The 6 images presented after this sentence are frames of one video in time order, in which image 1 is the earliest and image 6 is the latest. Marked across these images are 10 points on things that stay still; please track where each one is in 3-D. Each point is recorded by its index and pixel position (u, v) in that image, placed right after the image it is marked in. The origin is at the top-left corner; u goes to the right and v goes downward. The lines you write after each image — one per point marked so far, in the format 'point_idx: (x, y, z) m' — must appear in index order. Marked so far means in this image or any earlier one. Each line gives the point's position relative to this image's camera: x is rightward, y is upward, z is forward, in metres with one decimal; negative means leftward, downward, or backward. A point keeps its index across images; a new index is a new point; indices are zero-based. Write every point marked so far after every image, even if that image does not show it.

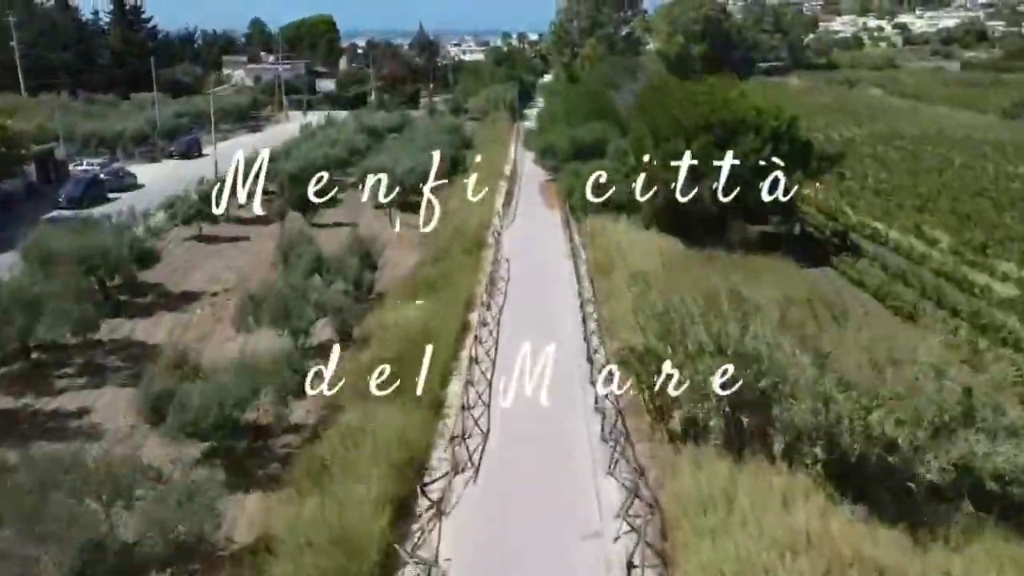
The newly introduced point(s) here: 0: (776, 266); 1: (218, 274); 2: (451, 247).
0: (+4.3, +0.3, +13.0) m
1: (-4.1, +0.2, +11.2) m
2: (-0.9, +0.6, +12.1) m
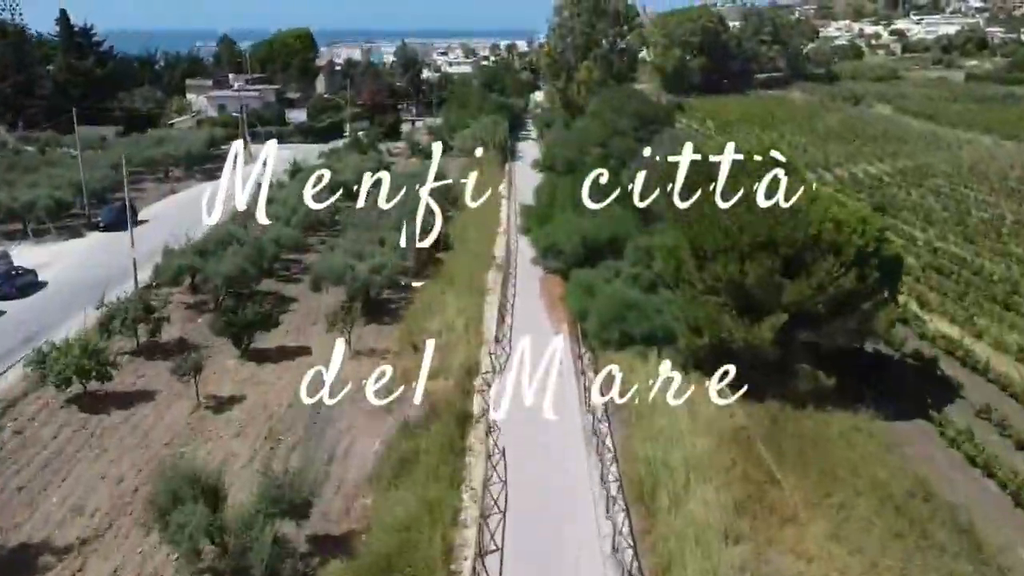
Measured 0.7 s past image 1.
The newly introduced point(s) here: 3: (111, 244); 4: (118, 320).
0: (+4.2, -1.8, +9.7) m
1: (-4.1, -2.0, +7.7) m
2: (-1.0, -1.5, +8.7) m
3: (-8.3, +0.9, +16.8) m
4: (-5.4, -0.4, +11.1) m
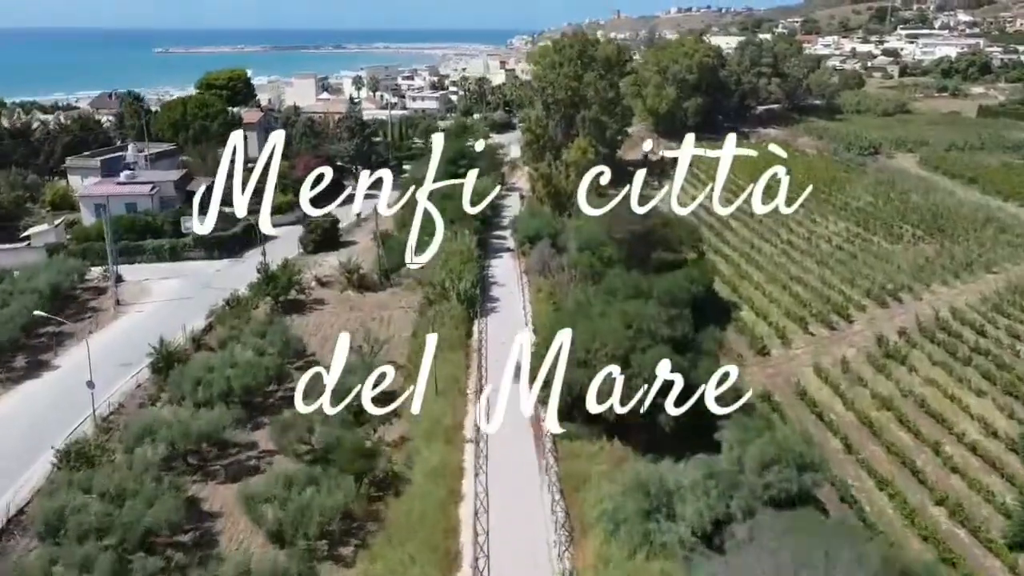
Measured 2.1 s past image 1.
0: (+4.1, -6.8, +1.9) m
1: (-4.1, -7.1, -0.4) m
2: (-1.0, -6.6, +0.7) m
3: (-8.6, -4.2, +8.6) m
4: (-5.5, -5.6, +3.0) m
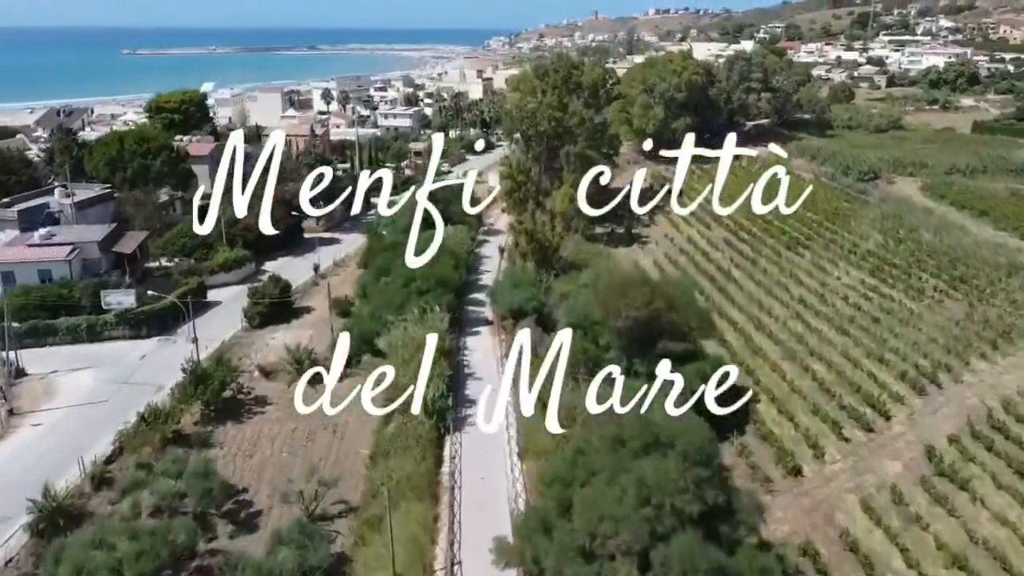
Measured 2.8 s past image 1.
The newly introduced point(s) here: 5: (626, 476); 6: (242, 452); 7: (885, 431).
0: (+4.2, -9.0, -1.5) m
1: (-3.9, -9.4, -4.0) m
2: (-0.9, -8.9, -2.8) m
3: (-8.7, -6.5, +4.9) m
4: (-5.5, -7.8, -0.7) m
5: (+1.6, -2.7, +11.4) m
6: (-5.5, -3.3, +16.6) m
7: (+8.5, -3.3, +18.6) m
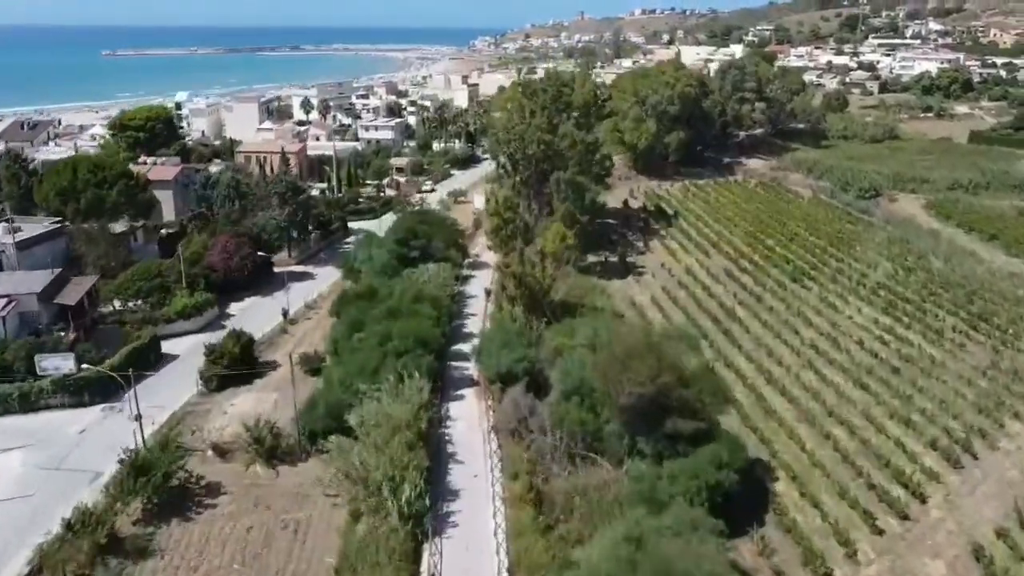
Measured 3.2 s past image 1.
0: (+4.3, -10.5, -3.7) m
1: (-3.8, -10.8, -6.3) m
2: (-0.8, -10.4, -5.1) m
3: (-8.7, -8.0, +2.4) m
4: (-5.4, -9.3, -3.0) m
5: (+1.5, -4.1, +9.1) m
6: (-5.7, -4.8, +14.2) m
7: (+8.3, -4.7, +16.5) m
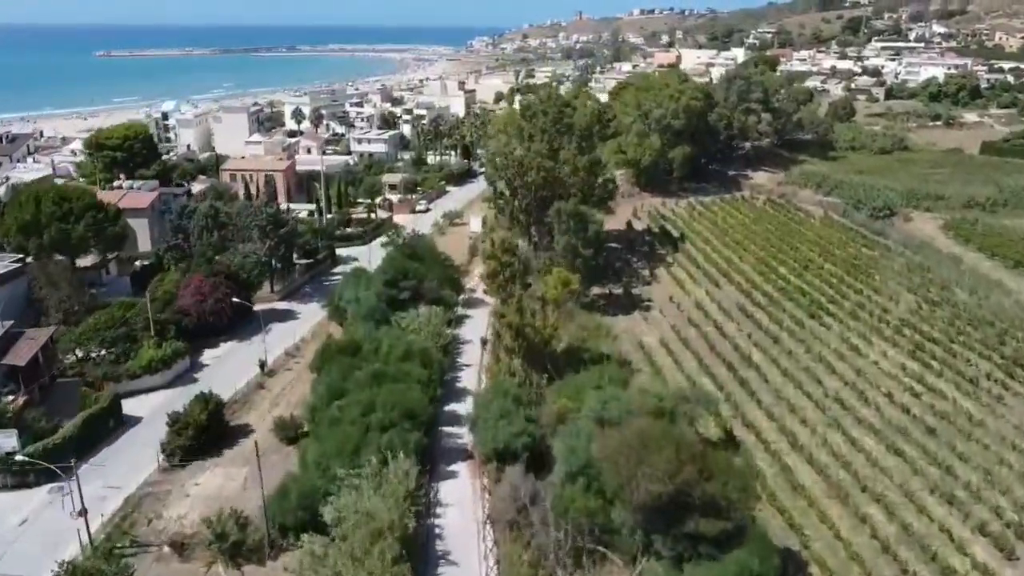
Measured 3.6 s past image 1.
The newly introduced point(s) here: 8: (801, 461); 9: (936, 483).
0: (+4.4, -11.9, -5.8) m
1: (-3.7, -12.3, -8.4) m
2: (-0.7, -11.8, -7.2) m
3: (-8.7, -9.4, +0.3) m
4: (-5.3, -10.8, -5.1) m
5: (+1.5, -5.5, +7.0) m
6: (-5.7, -6.2, +12.1) m
7: (+8.3, -6.1, +14.4) m
8: (+7.1, -4.2, +19.9) m
9: (+9.8, -4.5, +18.7) m
